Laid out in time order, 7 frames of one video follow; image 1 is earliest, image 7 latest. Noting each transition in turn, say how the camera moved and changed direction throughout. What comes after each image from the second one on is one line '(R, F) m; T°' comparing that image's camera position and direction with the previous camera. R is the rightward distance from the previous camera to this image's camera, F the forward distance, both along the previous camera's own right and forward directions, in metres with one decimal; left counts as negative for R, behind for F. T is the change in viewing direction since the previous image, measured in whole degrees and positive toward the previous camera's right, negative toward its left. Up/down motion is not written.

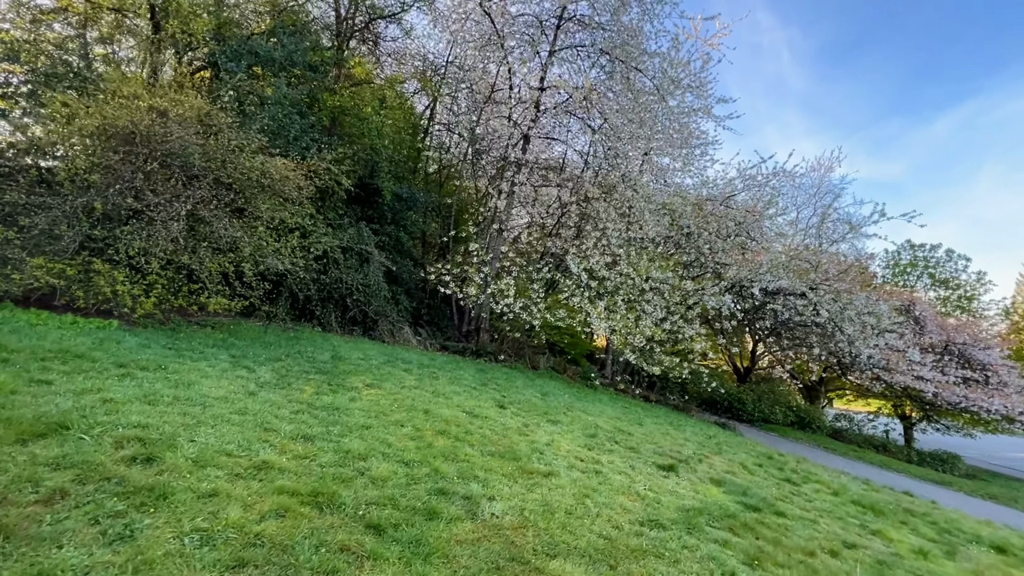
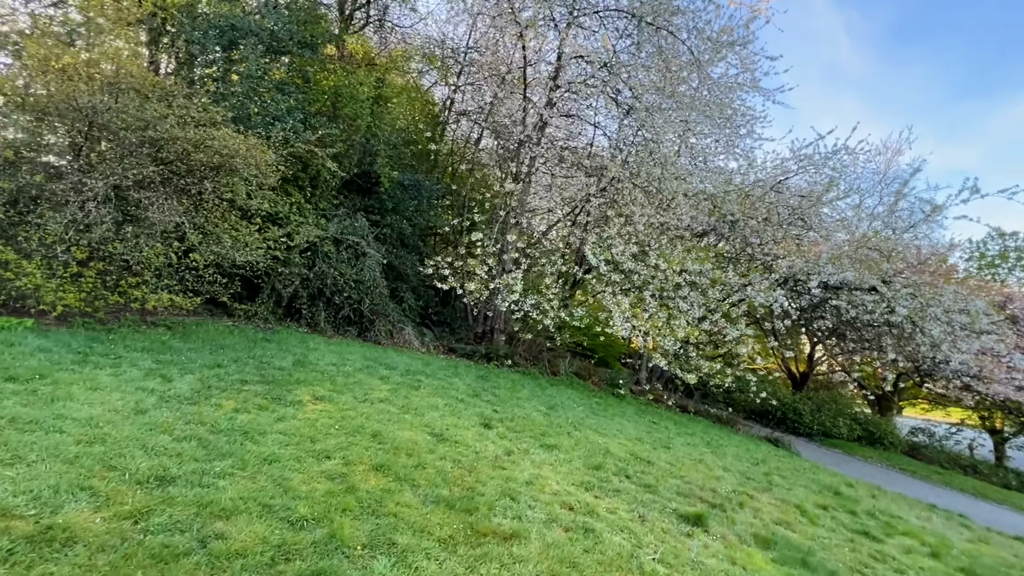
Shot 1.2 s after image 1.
(+0.7, +1.5) m; -5°
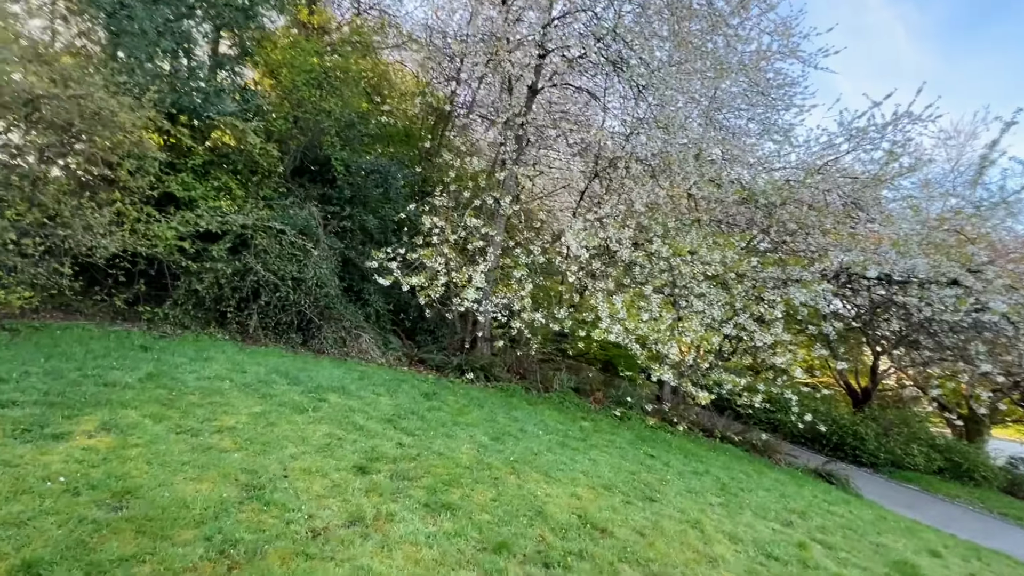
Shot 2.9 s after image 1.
(+1.4, +2.1) m; -5°
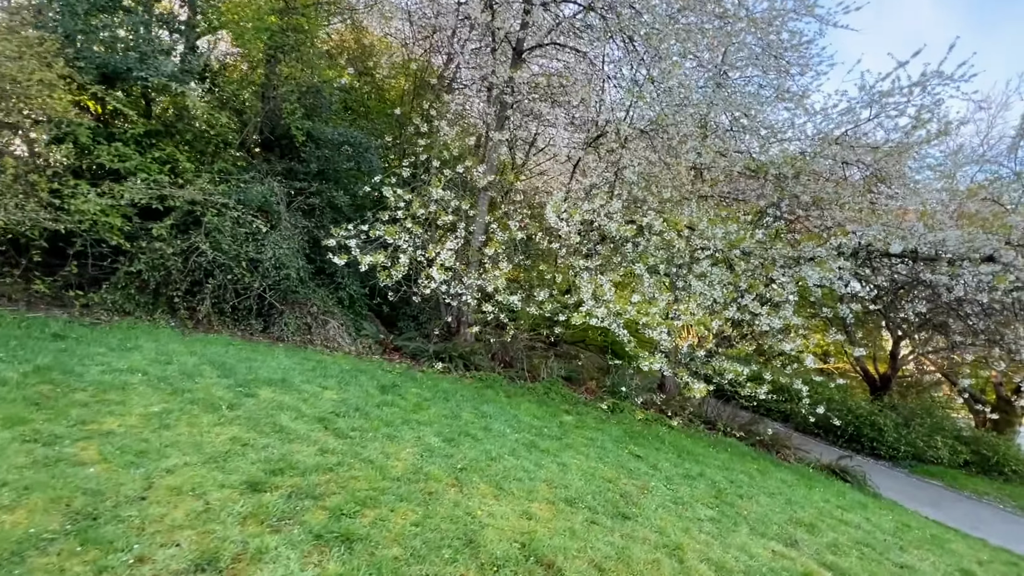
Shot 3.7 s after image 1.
(+0.6, +0.9) m; -1°
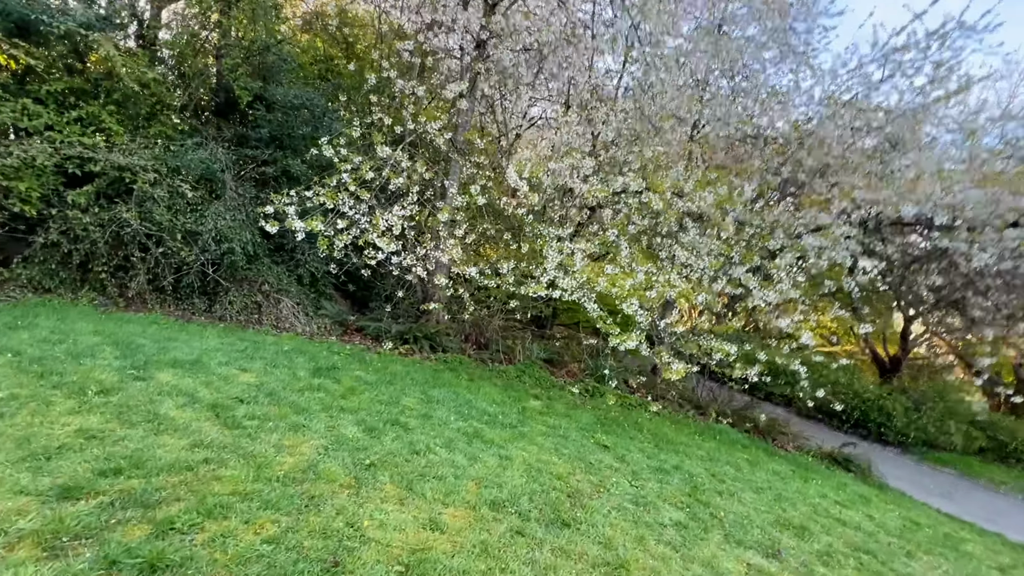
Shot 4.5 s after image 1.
(+0.7, +0.8) m; -1°
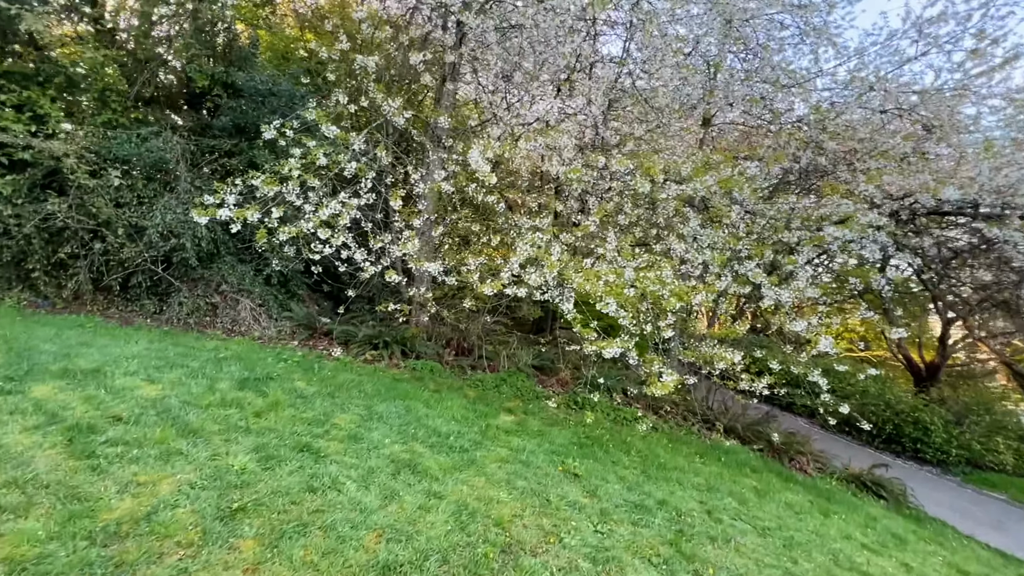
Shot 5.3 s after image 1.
(+0.7, +0.9) m; -2°
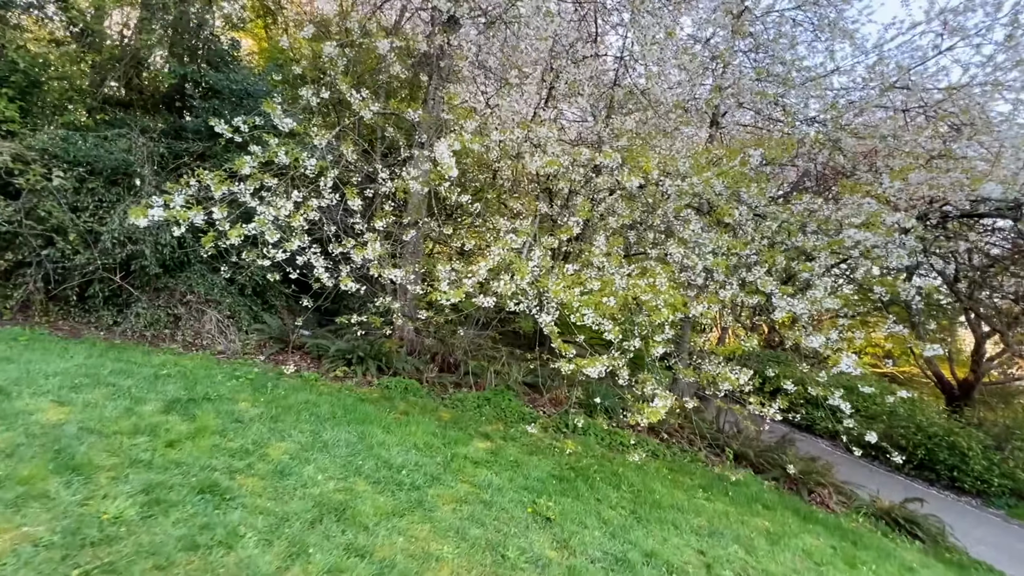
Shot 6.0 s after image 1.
(+0.5, +0.7) m; -2°
